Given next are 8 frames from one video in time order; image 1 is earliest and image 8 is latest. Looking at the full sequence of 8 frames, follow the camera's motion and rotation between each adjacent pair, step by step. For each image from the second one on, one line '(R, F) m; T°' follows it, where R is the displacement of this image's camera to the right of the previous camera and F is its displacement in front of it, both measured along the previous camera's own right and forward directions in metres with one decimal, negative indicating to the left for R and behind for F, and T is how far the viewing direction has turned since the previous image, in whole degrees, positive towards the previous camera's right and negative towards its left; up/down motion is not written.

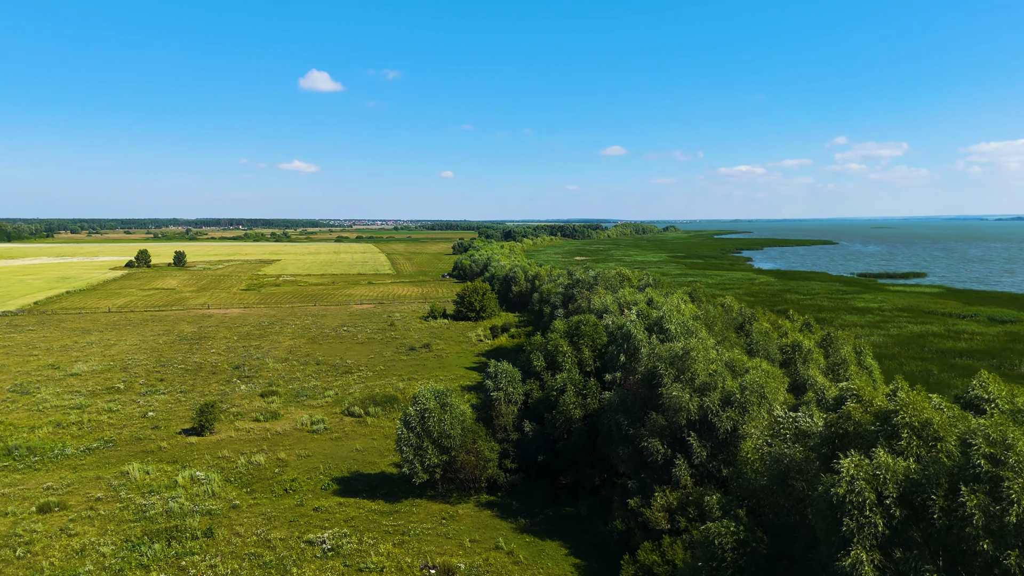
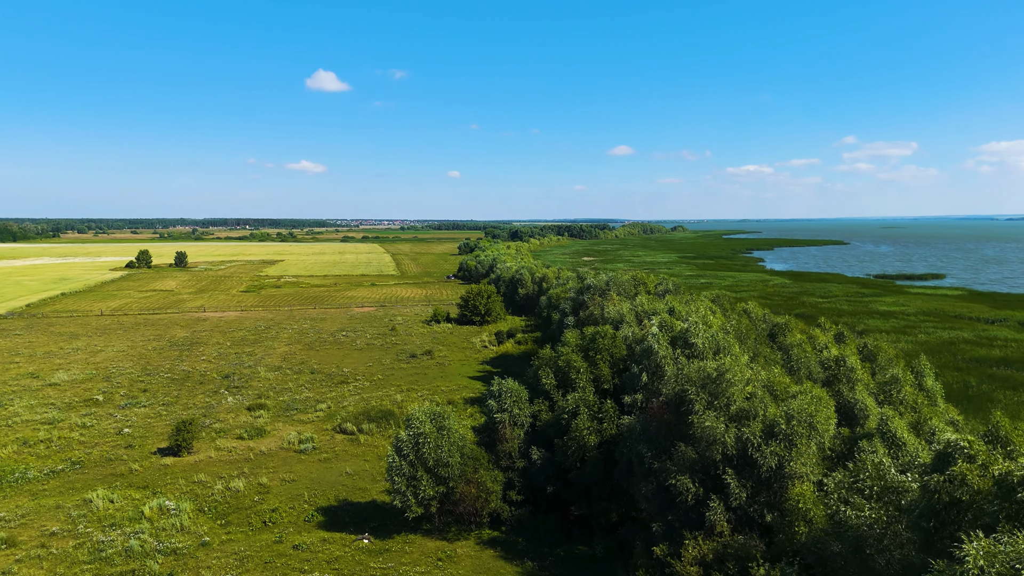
(0.0, +2.9) m; -1°
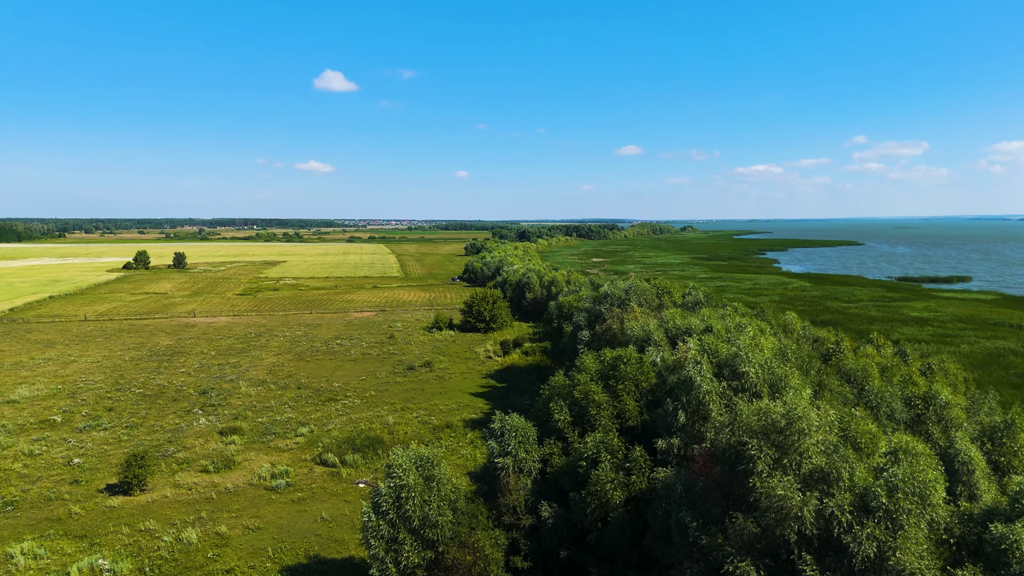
(+0.1, +4.3) m; -1°
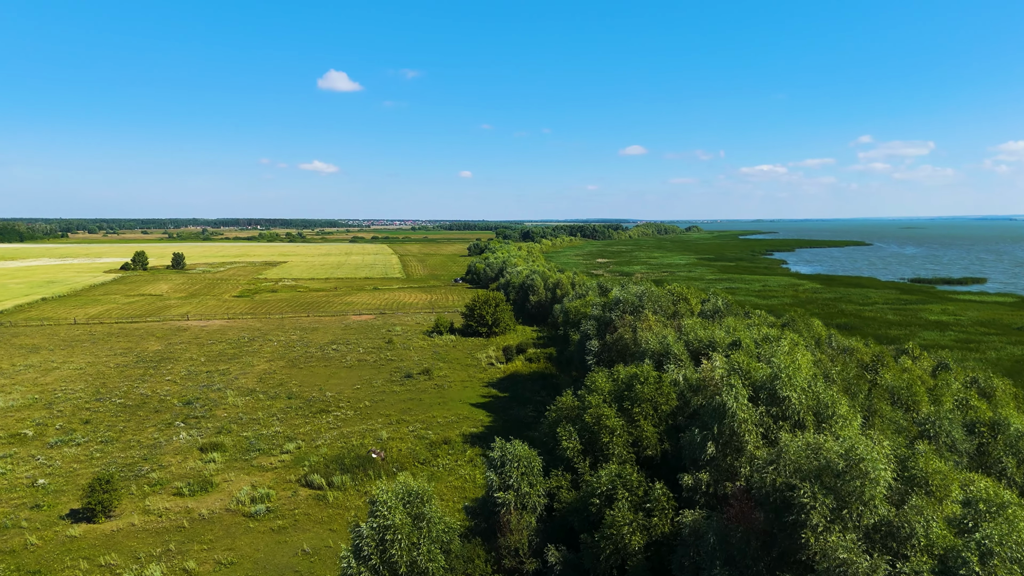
(+0.1, +2.4) m; 0°
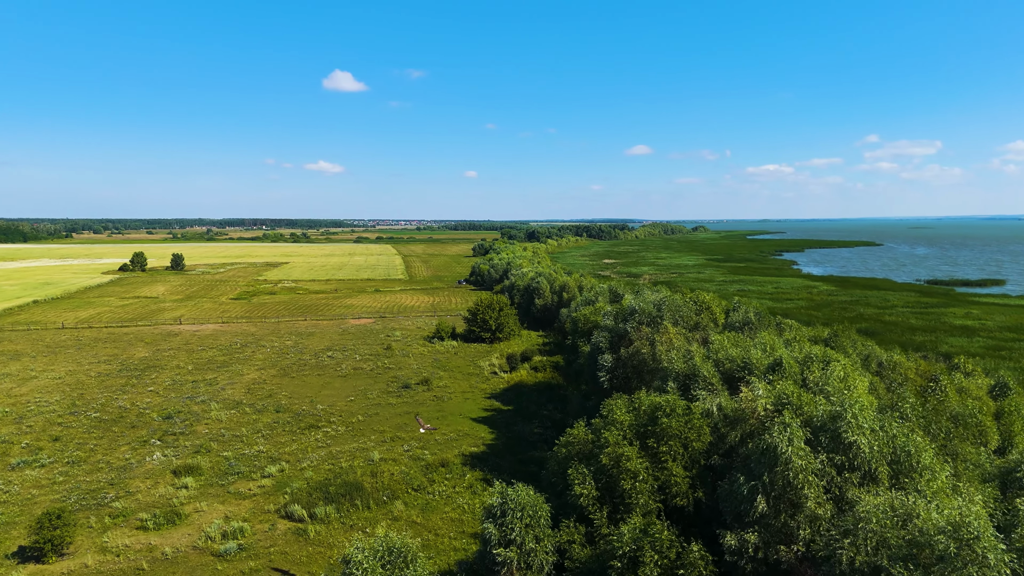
(+0.1, +2.8) m; -1°
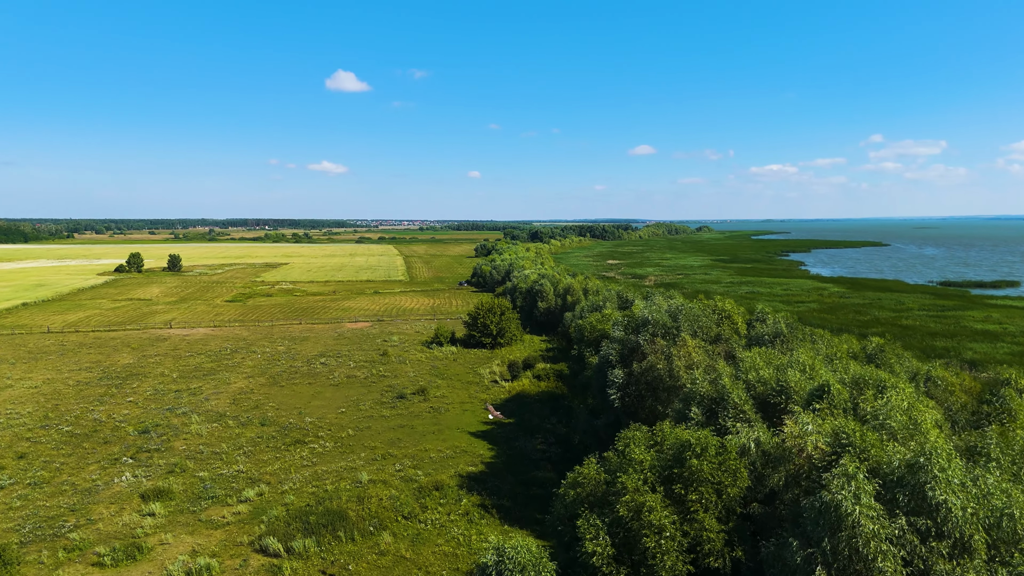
(+0.1, +2.4) m; 0°
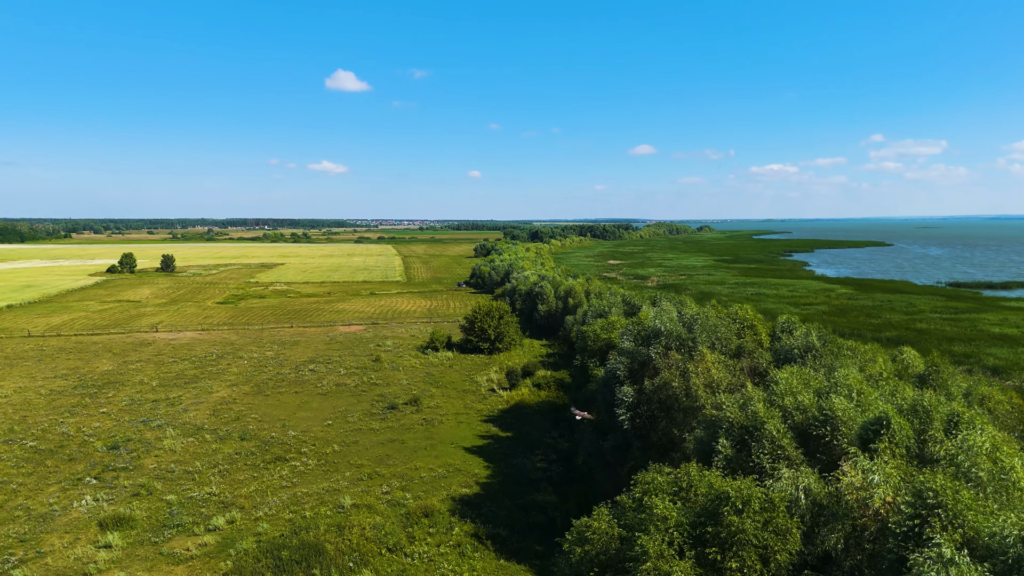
(+0.2, +2.3) m; 0°
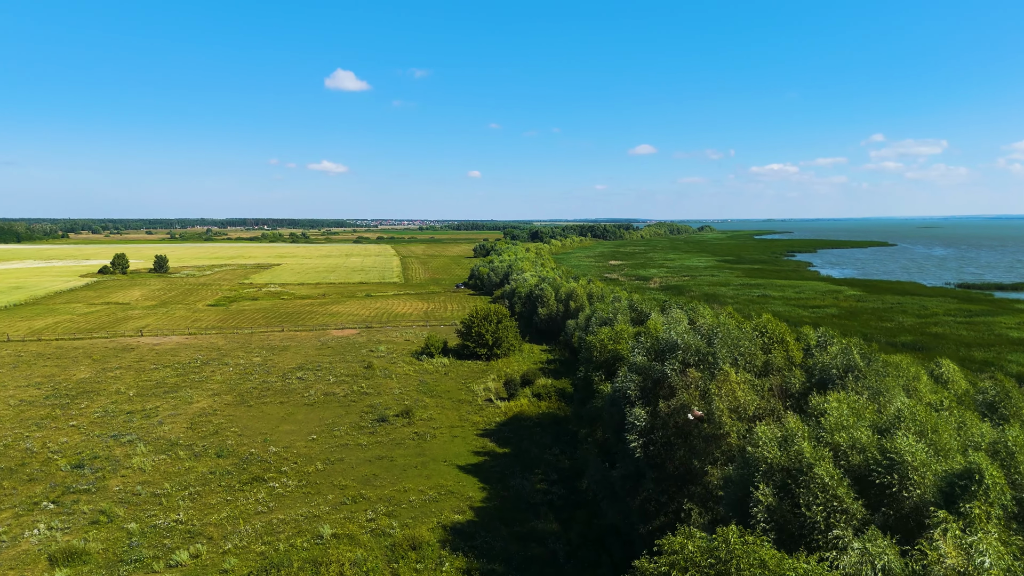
(+0.1, +2.3) m; 0°
